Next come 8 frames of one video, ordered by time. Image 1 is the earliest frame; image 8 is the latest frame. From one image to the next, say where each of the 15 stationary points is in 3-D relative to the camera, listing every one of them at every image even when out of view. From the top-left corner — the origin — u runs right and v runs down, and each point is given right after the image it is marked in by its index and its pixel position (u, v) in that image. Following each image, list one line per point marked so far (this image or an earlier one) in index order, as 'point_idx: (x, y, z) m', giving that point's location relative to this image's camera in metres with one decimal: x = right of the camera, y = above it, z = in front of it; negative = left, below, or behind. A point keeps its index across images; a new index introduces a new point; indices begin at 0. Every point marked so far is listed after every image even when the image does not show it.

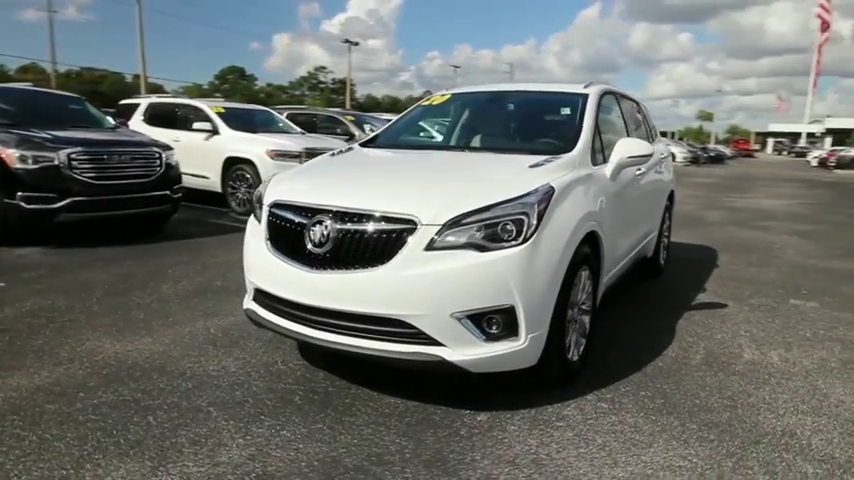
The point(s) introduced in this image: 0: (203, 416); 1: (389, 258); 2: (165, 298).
0: (-1.2, -1.0, +3.1) m
1: (-0.2, -0.1, +3.0) m
2: (-2.4, -0.5, +5.3) m
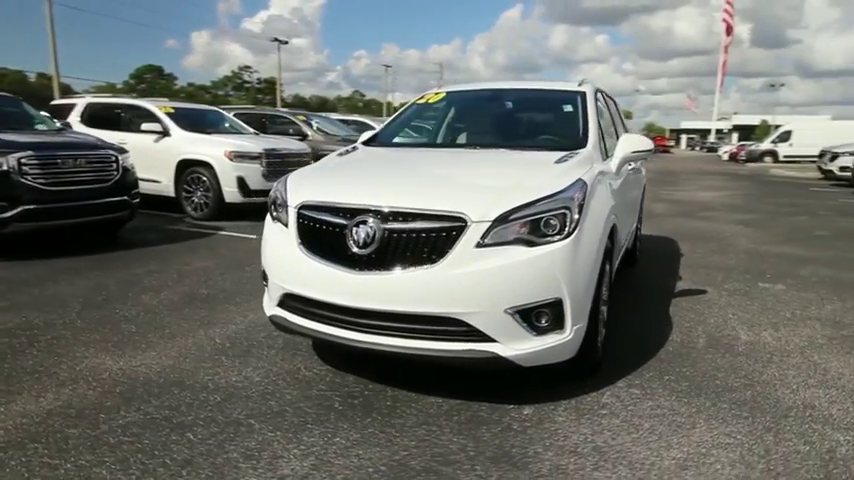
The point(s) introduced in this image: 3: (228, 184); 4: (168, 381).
0: (-0.9, -1.0, +3.0) m
1: (+0.1, -0.1, +3.0) m
2: (-2.4, -0.6, +5.0) m
3: (-3.4, +0.9, +9.6) m
4: (-1.6, -0.9, +3.5) m
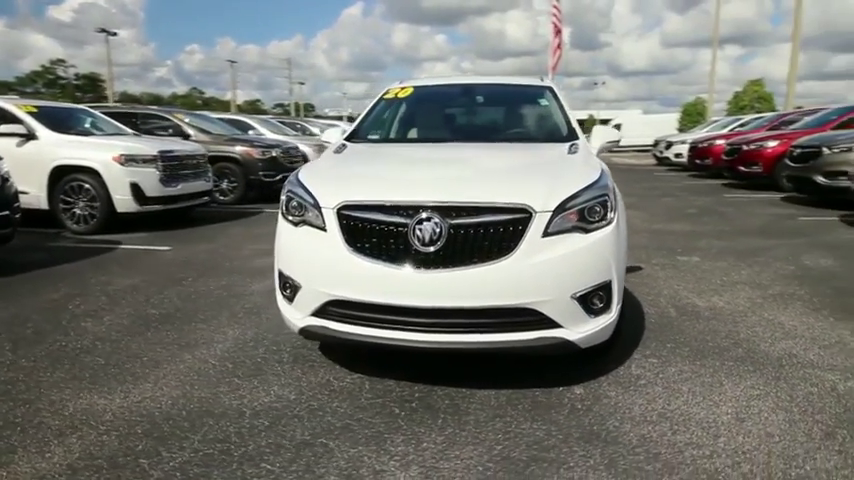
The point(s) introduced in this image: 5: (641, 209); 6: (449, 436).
0: (-0.5, -1.0, +2.8) m
1: (+0.4, -0.1, +3.0) m
2: (-2.4, -0.7, +4.3) m
3: (-4.6, +0.7, +8.6) m
4: (-1.3, -1.0, +3.1) m
5: (+4.2, +0.6, +11.3) m
6: (+0.1, -1.0, +2.9) m
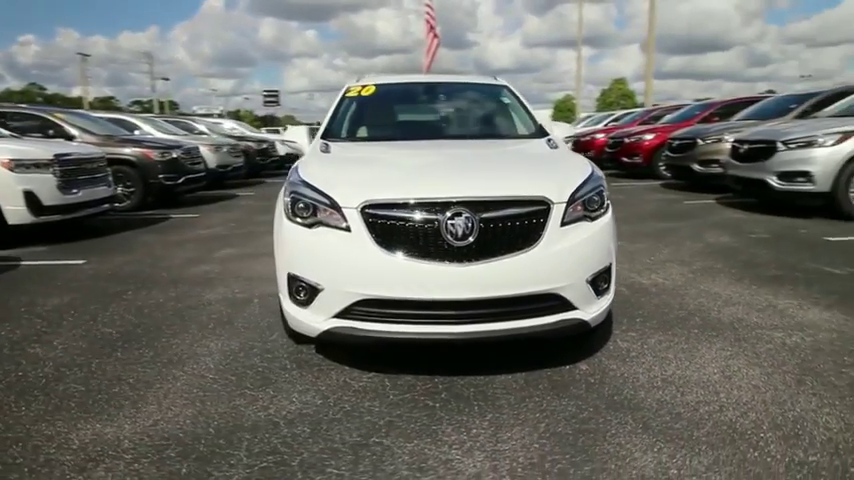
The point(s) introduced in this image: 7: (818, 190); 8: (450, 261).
0: (-0.2, -1.0, +2.8) m
1: (+0.6, 0.0, +3.2) m
2: (-2.5, -0.8, +3.9) m
3: (-5.5, +0.5, +7.6) m
4: (-1.1, -1.0, +3.0) m
5: (+2.6, +0.9, +12.1) m
6: (+0.3, -1.0, +3.0) m
7: (+5.7, +0.7, +8.3) m
8: (+0.1, -0.1, +3.1) m
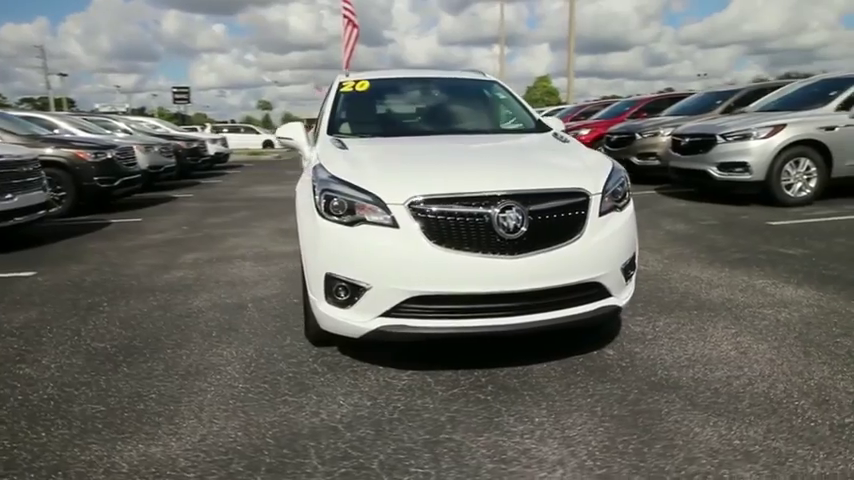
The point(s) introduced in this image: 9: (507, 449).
0: (+0.1, -1.0, +2.8) m
1: (+0.8, 0.0, +3.3) m
2: (-2.2, -0.9, +3.6) m
3: (-5.8, +0.4, +6.8) m
4: (-0.7, -1.0, +2.9) m
5: (+1.6, +1.0, +12.3) m
6: (+0.7, -0.9, +3.1) m
7: (+5.2, +1.0, +9.1) m
8: (+0.4, -0.1, +3.1) m
9: (+0.4, -1.0, +2.7) m
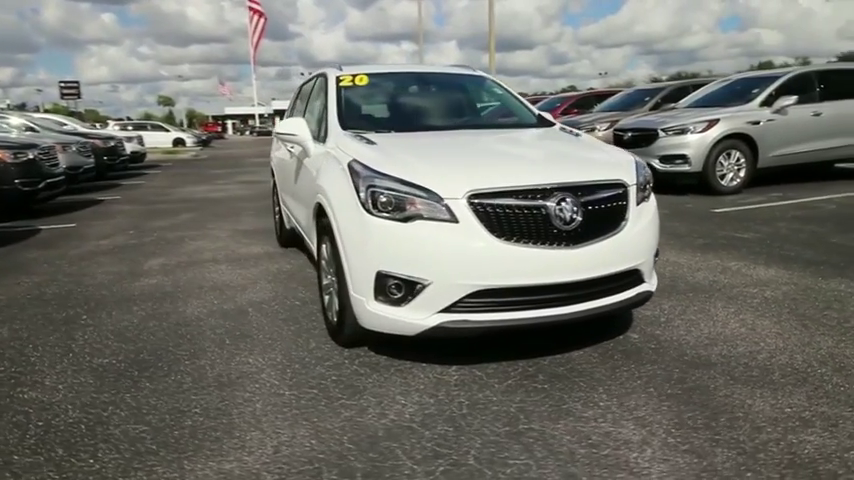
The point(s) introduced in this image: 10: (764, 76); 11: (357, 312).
0: (+0.5, -1.0, +2.8) m
1: (+1.1, +0.1, +3.4) m
2: (-1.9, -0.9, +3.3) m
3: (-6.0, +0.2, +5.9) m
4: (-0.3, -1.0, +2.8) m
5: (+0.5, +1.1, +12.5) m
6: (+1.0, -0.9, +3.2) m
7: (+4.6, +1.2, +9.8) m
8: (+0.7, 0.0, +3.2) m
9: (+0.8, -1.0, +2.8) m
10: (+6.4, +3.1, +10.9) m
11: (-0.4, -0.4, +3.5) m
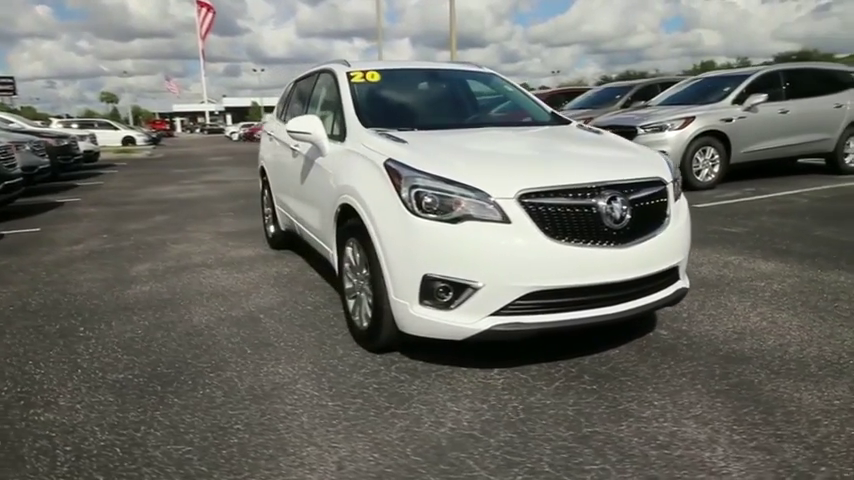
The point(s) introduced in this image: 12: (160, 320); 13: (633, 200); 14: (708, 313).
0: (+0.9, -1.0, +2.8) m
1: (+1.4, +0.1, +3.4) m
2: (-1.6, -1.0, +3.0) m
3: (-5.9, +0.1, +5.3) m
4: (0.0, -1.0, +2.7) m
5: (0.0, +1.1, +12.4) m
6: (+1.3, -0.8, +3.2) m
7: (+4.3, +1.3, +10.0) m
8: (+1.0, 0.0, +3.2) m
9: (+1.1, -0.9, +2.8) m
10: (+6.0, +3.3, +11.2) m
11: (-0.2, -0.5, +3.3) m
12: (-2.1, -0.6, +4.6) m
13: (+1.2, +0.2, +3.2) m
14: (+2.1, -0.6, +4.3) m
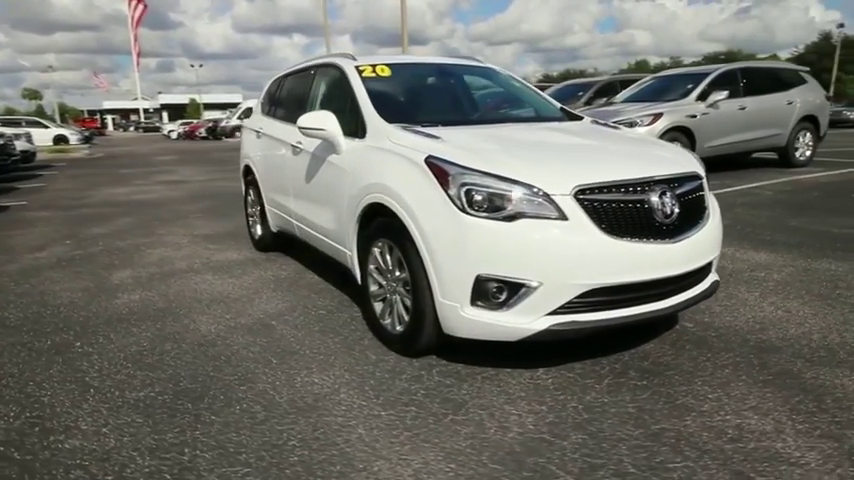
0: (+1.2, -0.9, +2.8) m
1: (+1.6, +0.2, +3.4) m
2: (-1.3, -1.0, +2.8) m
3: (-5.8, 0.0, +4.7) m
4: (+0.3, -1.0, +2.6) m
5: (-0.6, +1.2, +12.2) m
6: (+1.6, -0.8, +3.2) m
7: (+3.9, +1.4, +10.3) m
8: (+1.3, 0.0, +3.2) m
9: (+1.4, -0.9, +2.8) m
10: (+5.4, +3.4, +11.6) m
11: (+0.1, -0.4, +3.2) m
12: (-2.0, -0.7, +4.2) m
13: (+1.4, +0.3, +3.3) m
14: (+2.3, -0.5, +4.4) m
